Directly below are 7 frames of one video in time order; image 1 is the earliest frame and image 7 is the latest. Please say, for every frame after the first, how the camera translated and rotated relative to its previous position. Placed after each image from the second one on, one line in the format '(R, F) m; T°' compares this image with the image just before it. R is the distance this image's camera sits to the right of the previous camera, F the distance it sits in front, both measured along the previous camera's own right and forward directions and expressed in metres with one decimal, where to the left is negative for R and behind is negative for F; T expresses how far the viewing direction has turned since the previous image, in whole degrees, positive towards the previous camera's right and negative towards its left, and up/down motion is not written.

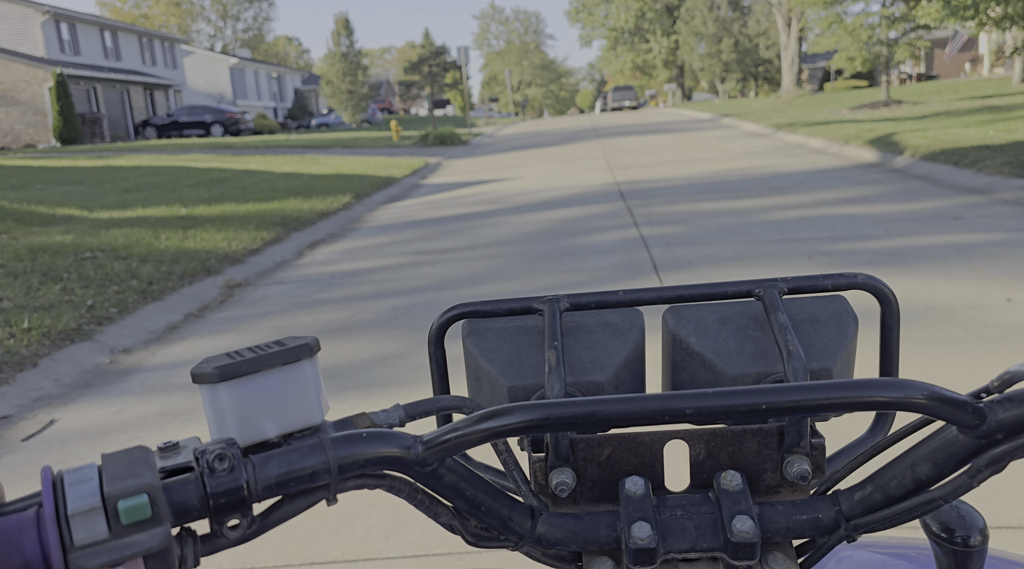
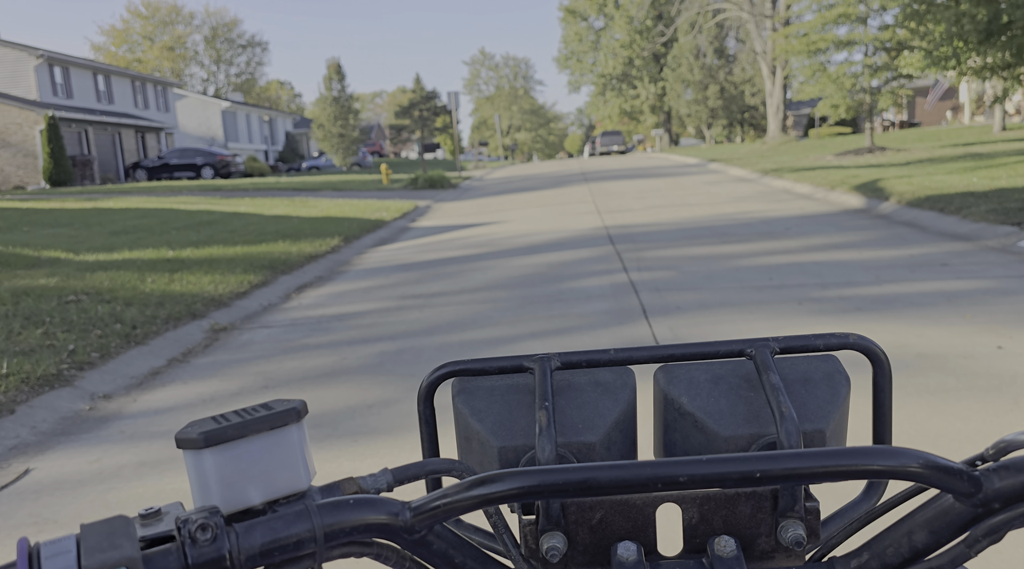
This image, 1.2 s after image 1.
(0.0, 0.0) m; +1°
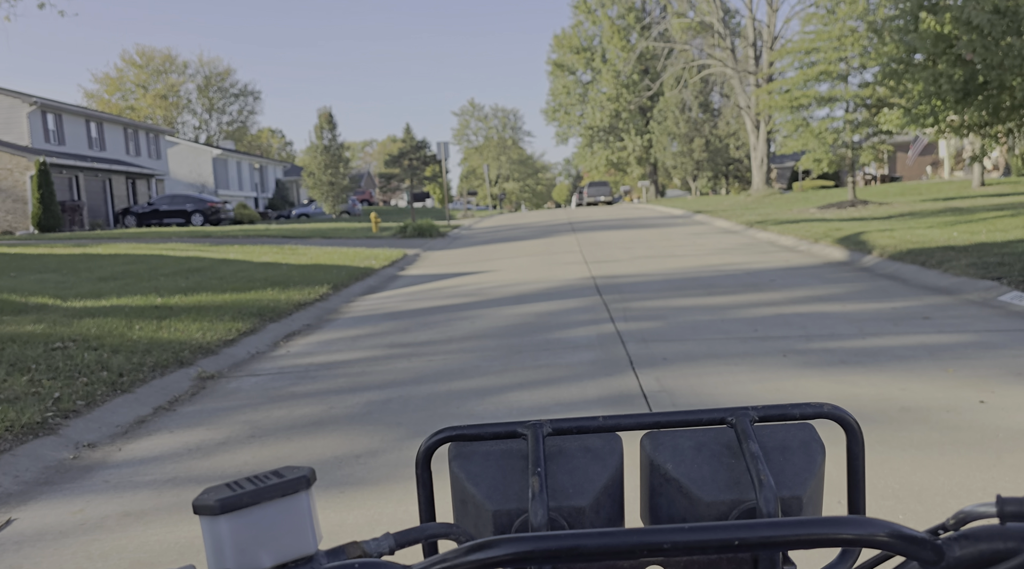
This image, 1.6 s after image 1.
(0.0, 0.0) m; +1°
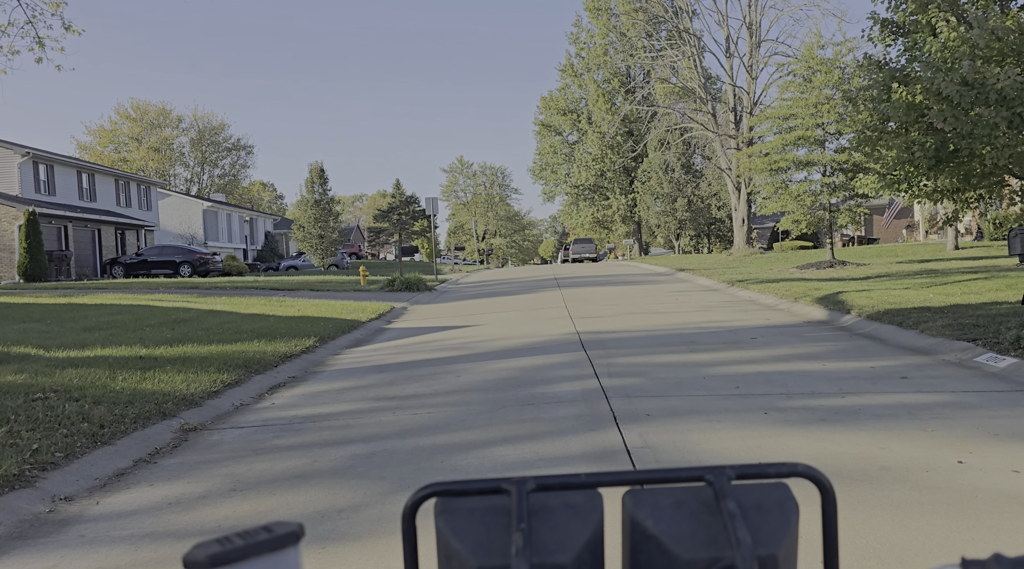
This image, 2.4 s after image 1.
(0.0, -0.1) m; +1°
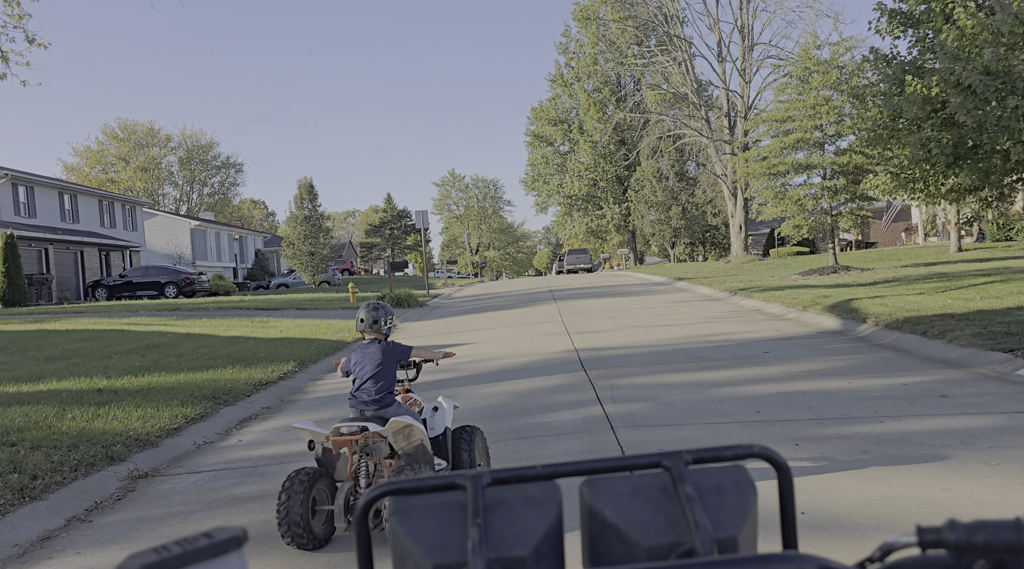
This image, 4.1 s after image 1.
(0.0, +0.8) m; 0°
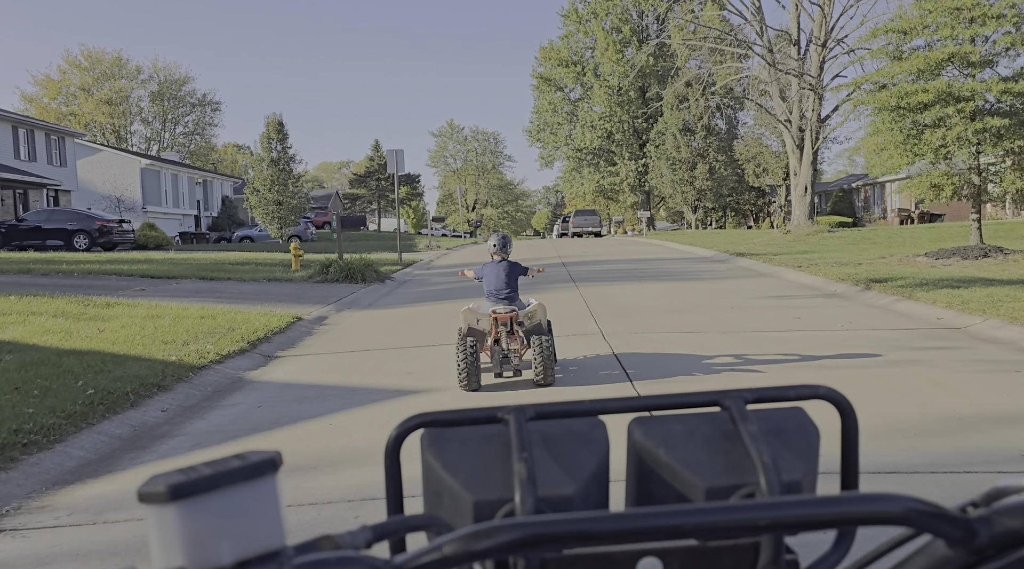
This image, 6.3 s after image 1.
(-0.1, +7.1) m; 0°
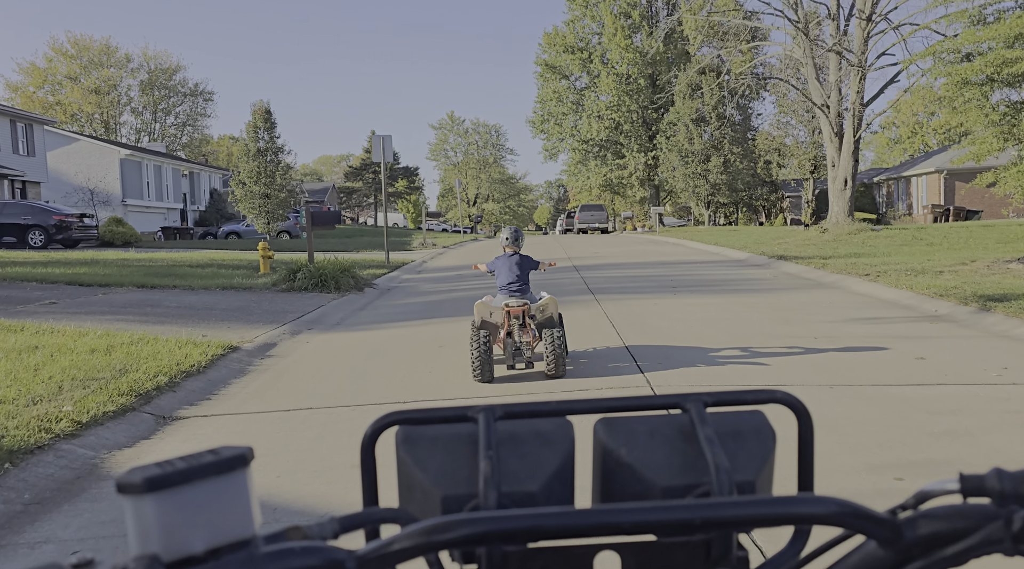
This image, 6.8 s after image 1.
(0.0, +2.8) m; 0°
